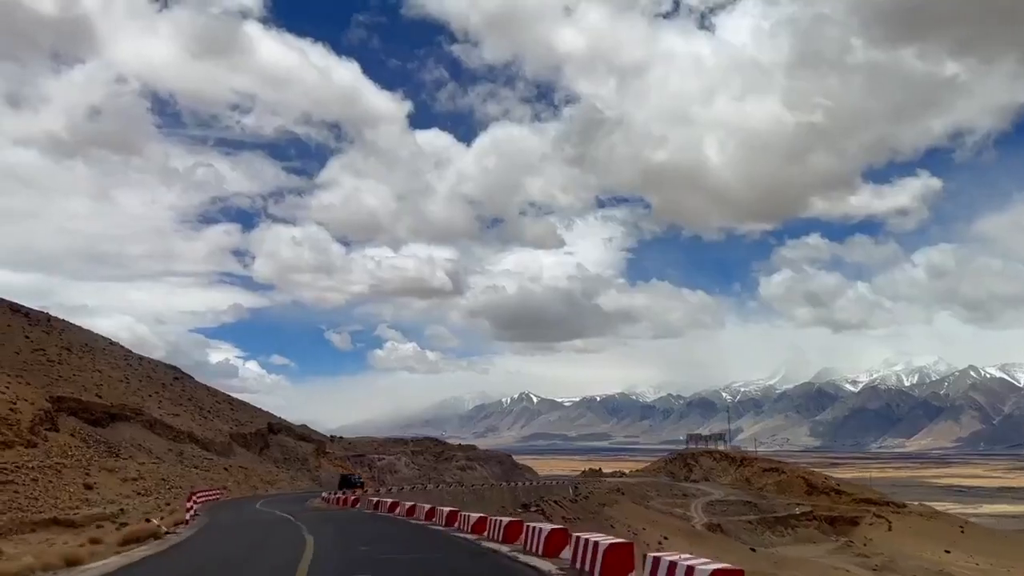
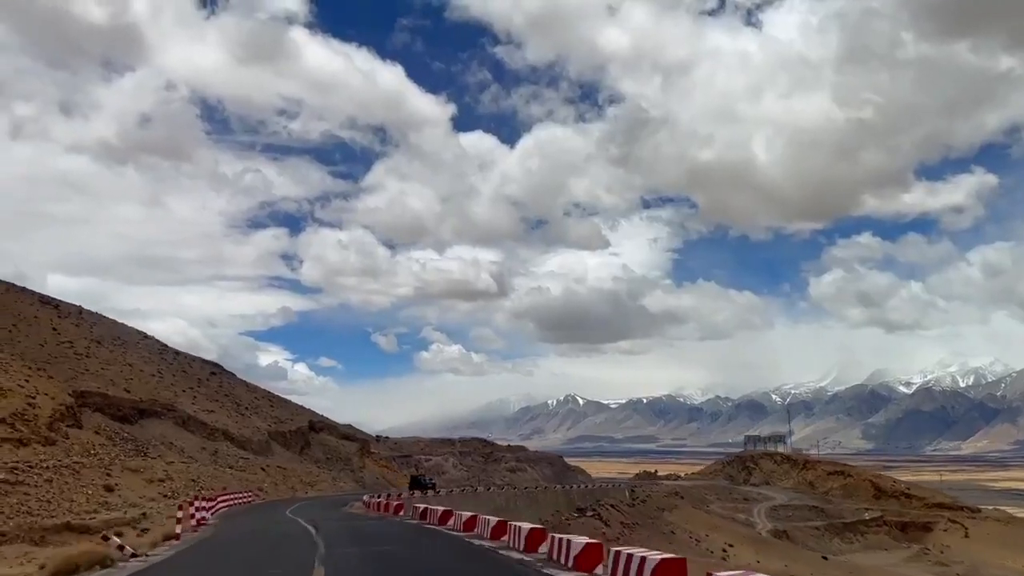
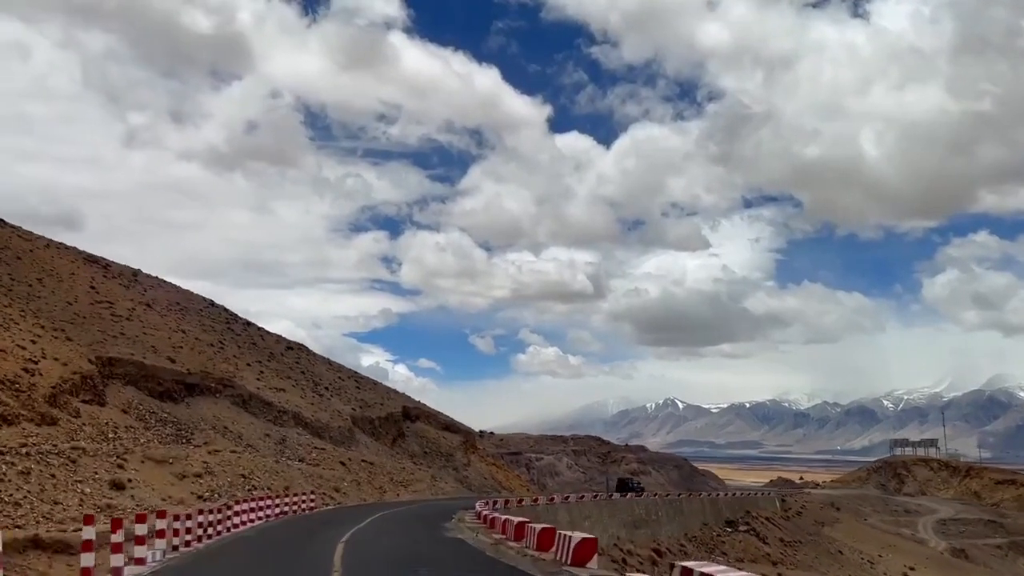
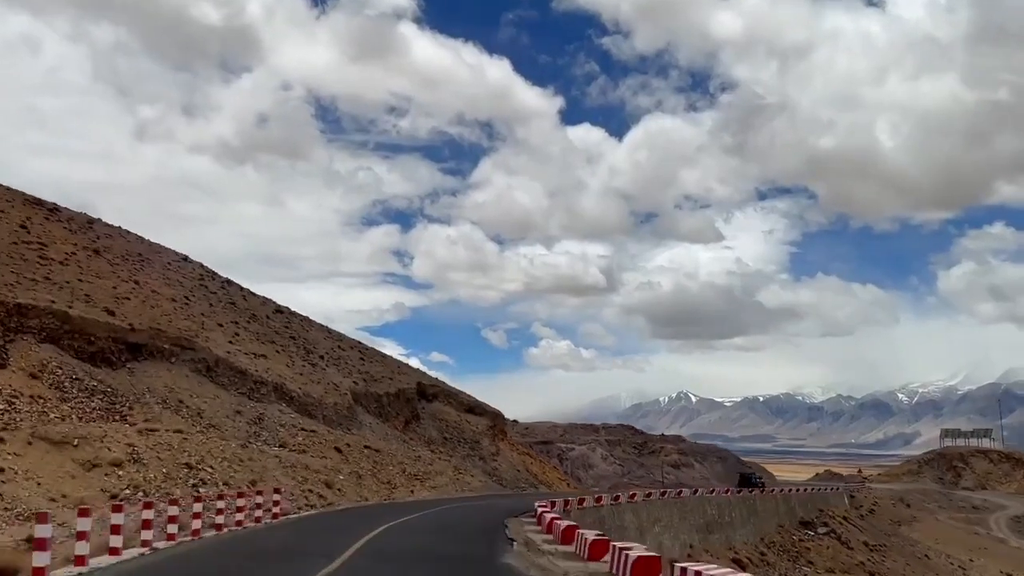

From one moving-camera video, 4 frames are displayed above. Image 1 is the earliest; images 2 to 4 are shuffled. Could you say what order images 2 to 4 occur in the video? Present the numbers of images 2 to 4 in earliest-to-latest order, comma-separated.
2, 3, 4
